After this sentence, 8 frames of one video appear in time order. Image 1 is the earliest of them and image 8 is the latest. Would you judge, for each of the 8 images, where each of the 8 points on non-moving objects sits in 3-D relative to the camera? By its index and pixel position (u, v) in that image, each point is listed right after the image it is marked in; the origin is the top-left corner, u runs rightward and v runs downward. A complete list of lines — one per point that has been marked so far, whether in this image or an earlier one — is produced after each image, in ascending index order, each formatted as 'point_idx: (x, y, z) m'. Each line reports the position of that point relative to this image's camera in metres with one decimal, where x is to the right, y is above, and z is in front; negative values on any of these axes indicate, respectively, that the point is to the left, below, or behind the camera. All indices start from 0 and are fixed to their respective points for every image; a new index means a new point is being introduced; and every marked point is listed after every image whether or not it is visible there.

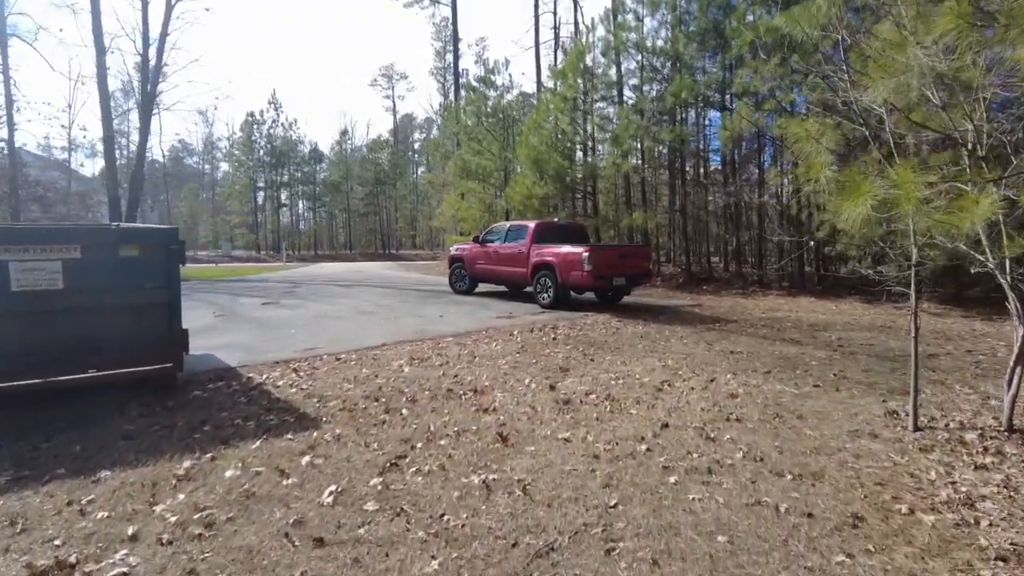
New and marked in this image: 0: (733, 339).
0: (+3.5, -0.8, +10.2) m
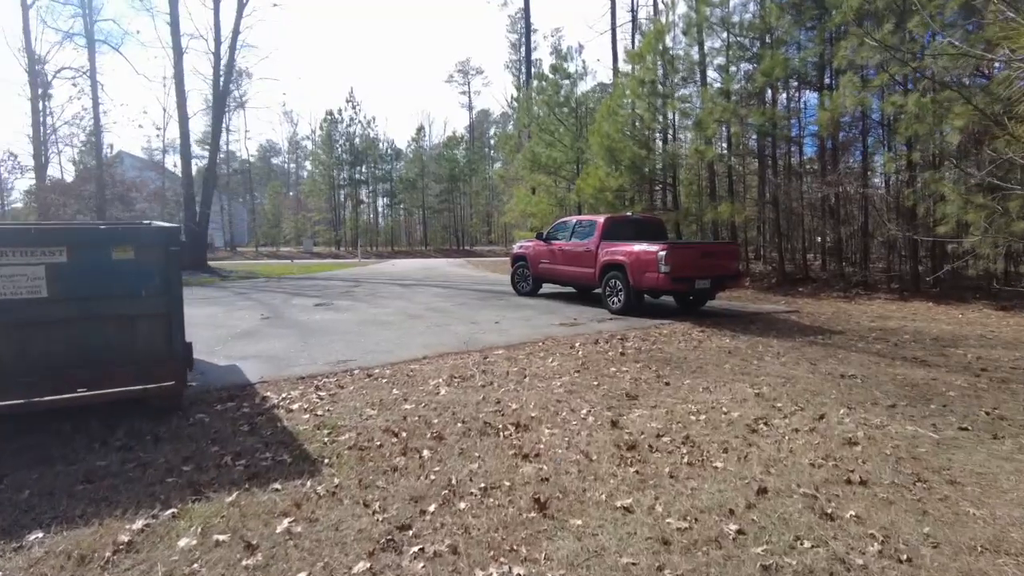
0: (+4.3, -0.9, +8.4) m
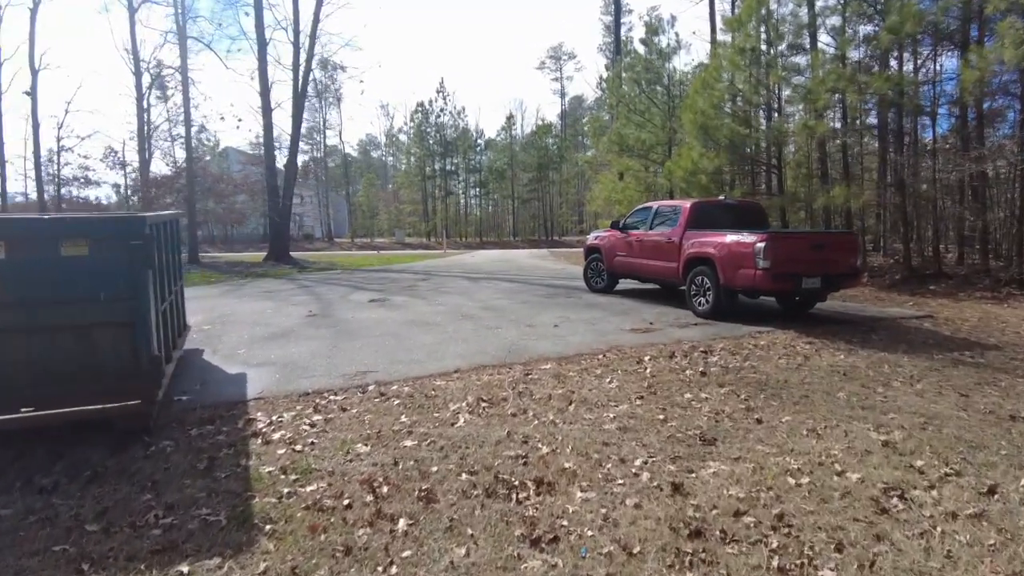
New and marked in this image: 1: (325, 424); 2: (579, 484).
0: (+4.8, -0.9, +6.2) m
1: (-1.6, -1.2, +5.5) m
2: (+0.4, -1.3, +4.2) m
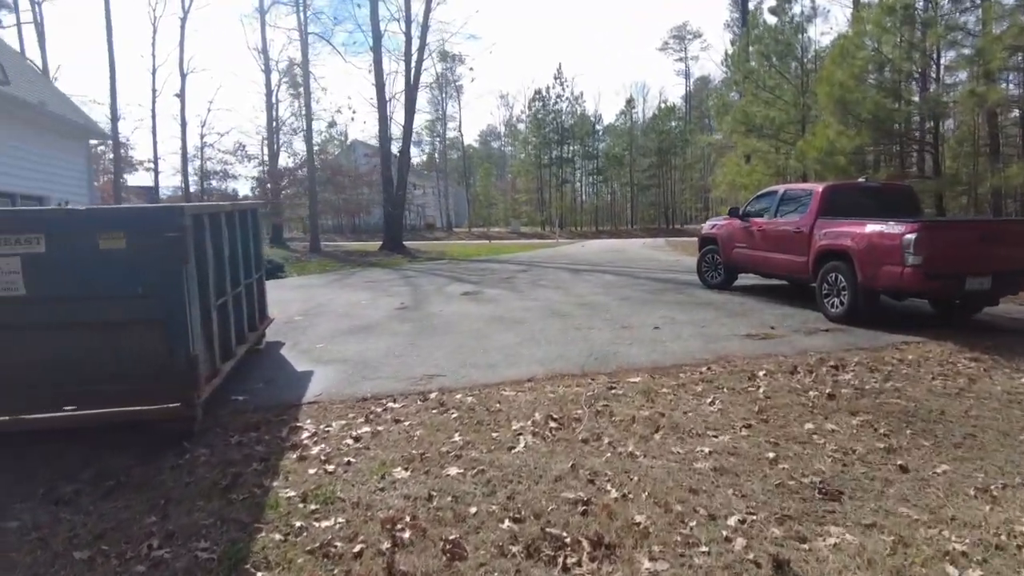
0: (+5.3, -1.0, +4.4) m
1: (-1.1, -1.1, +4.8) m
2: (+0.7, -1.3, +3.3) m
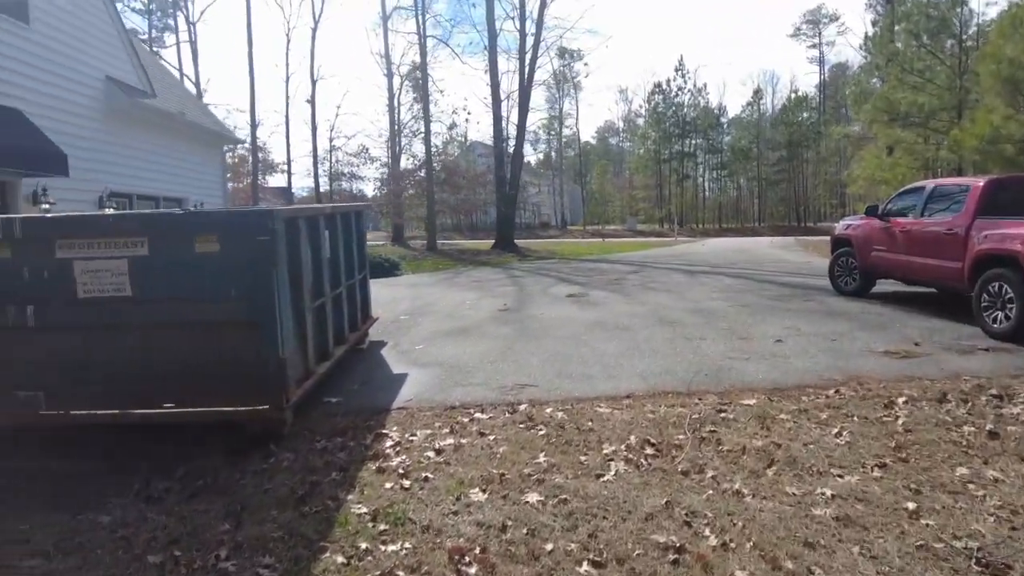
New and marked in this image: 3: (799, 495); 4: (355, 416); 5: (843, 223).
0: (+5.8, -1.2, +3.1) m
1: (-0.4, -1.2, +4.6) m
2: (+1.0, -1.4, +2.7) m
3: (+1.7, -1.2, +3.8) m
4: (-1.3, -1.1, +5.4) m
5: (+5.7, +1.1, +11.2) m
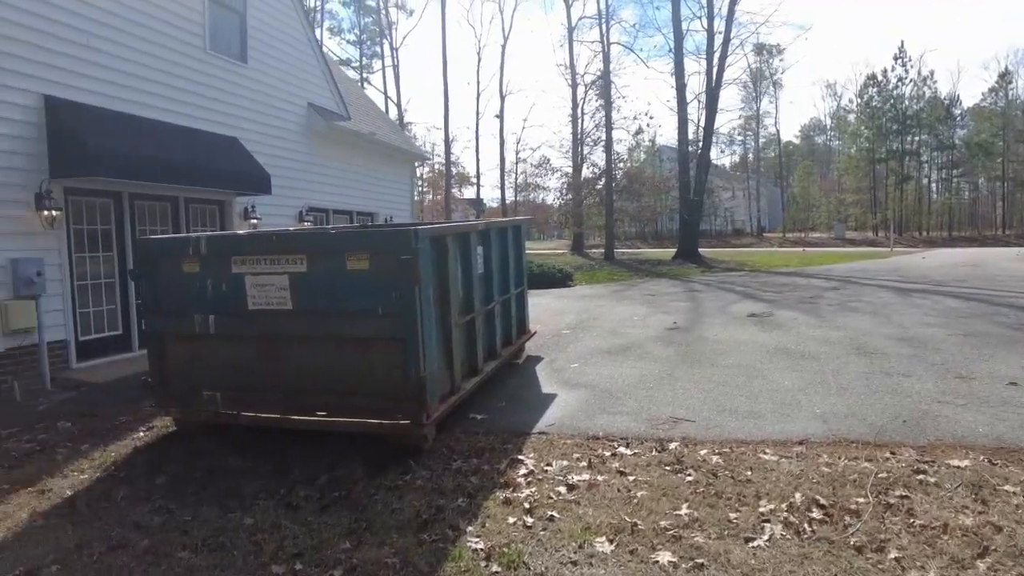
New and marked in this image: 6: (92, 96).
0: (+6.0, -1.4, +1.0) m
1: (+0.5, -1.3, +4.3) m
2: (+1.3, -1.5, +2.1) m
3: (+2.3, -1.4, +2.9) m
4: (-0.1, -1.2, +5.3) m
5: (+8.3, +0.8, +8.9) m
6: (-4.8, +2.2, +7.3) m
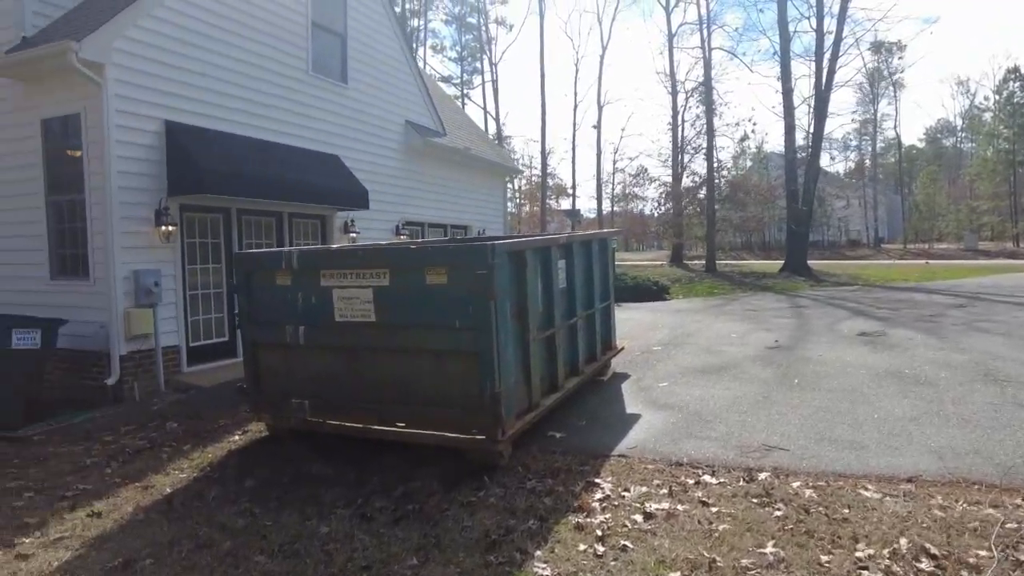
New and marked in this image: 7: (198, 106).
0: (+5.9, -1.5, 0.0) m
1: (+0.9, -1.4, +4.0) m
2: (+1.4, -1.6, +1.7) m
3: (+2.5, -1.5, +2.4) m
4: (+0.5, -1.4, +5.2) m
5: (+9.4, +0.5, +7.4) m
6: (-3.7, +2.1, +7.9) m
7: (-3.8, +2.2, +7.8) m
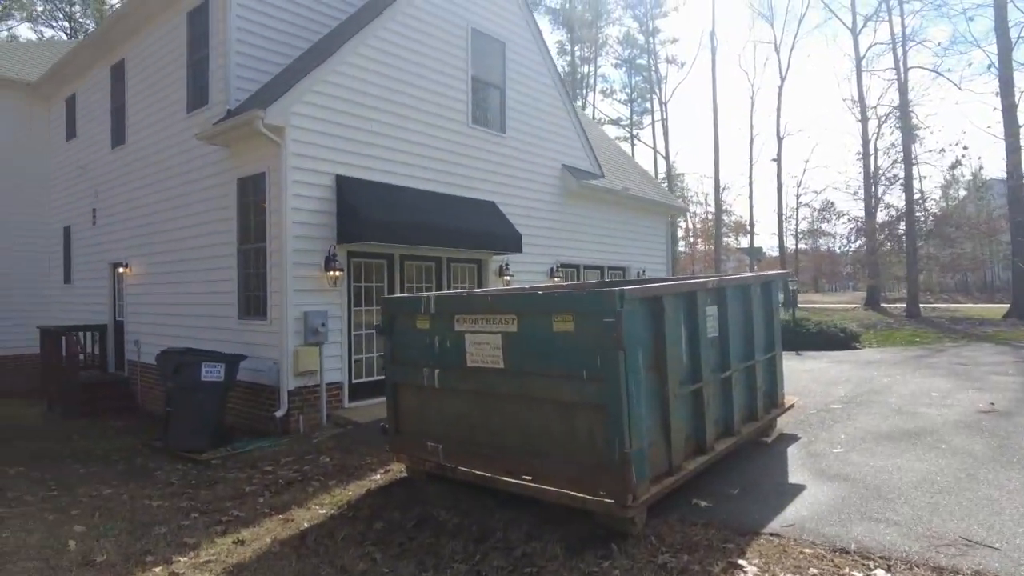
0: (+5.3, -1.6, -1.9) m
1: (+1.6, -1.7, +3.4) m
2: (+1.5, -1.8, +1.0) m
3: (+2.7, -1.7, +1.4) m
4: (+1.5, -1.7, +4.6) m
5: (+10.7, 0.0, +4.5) m
6: (-1.8, +1.5, +8.5) m
7: (-1.9, +1.7, +8.4) m
